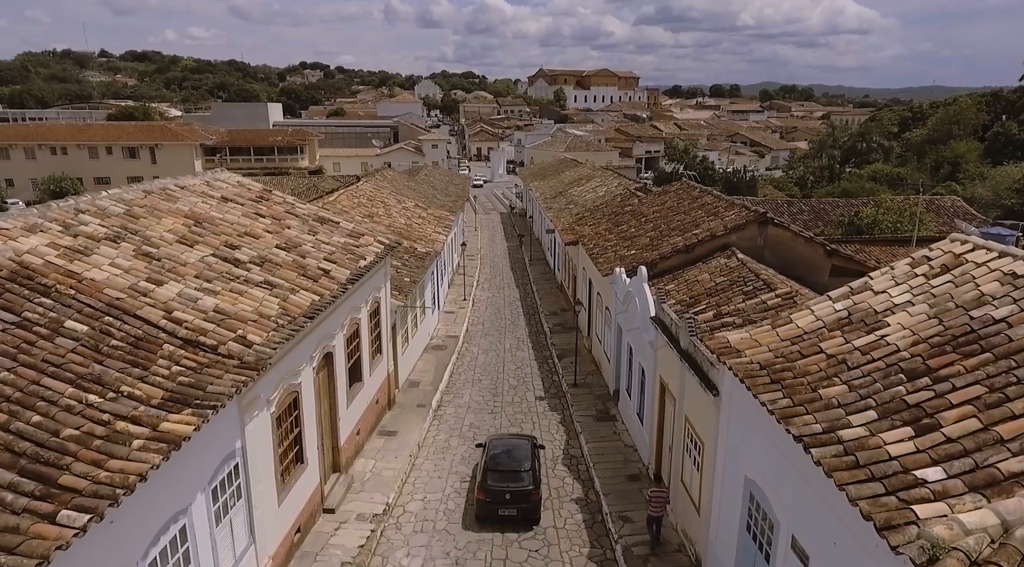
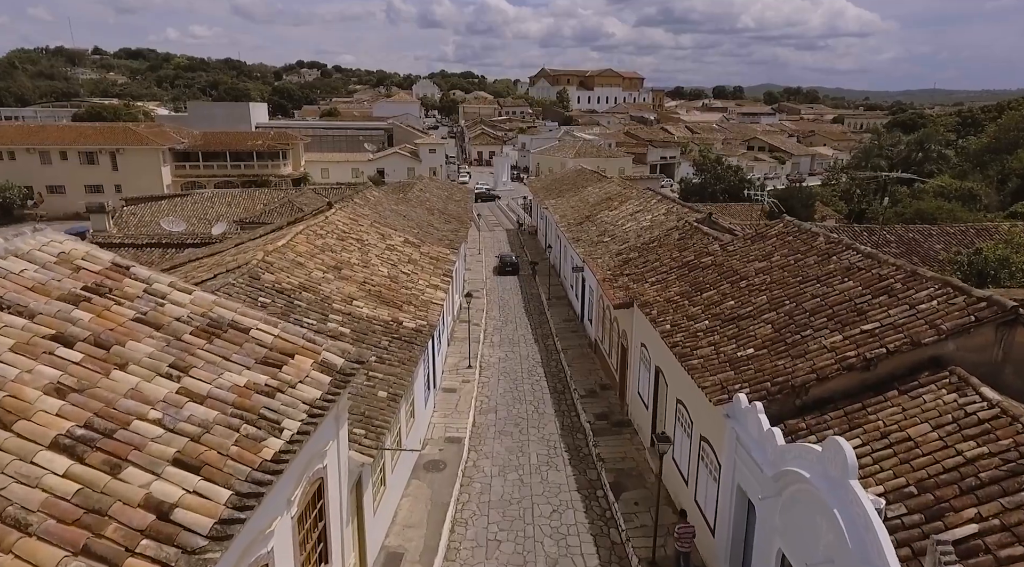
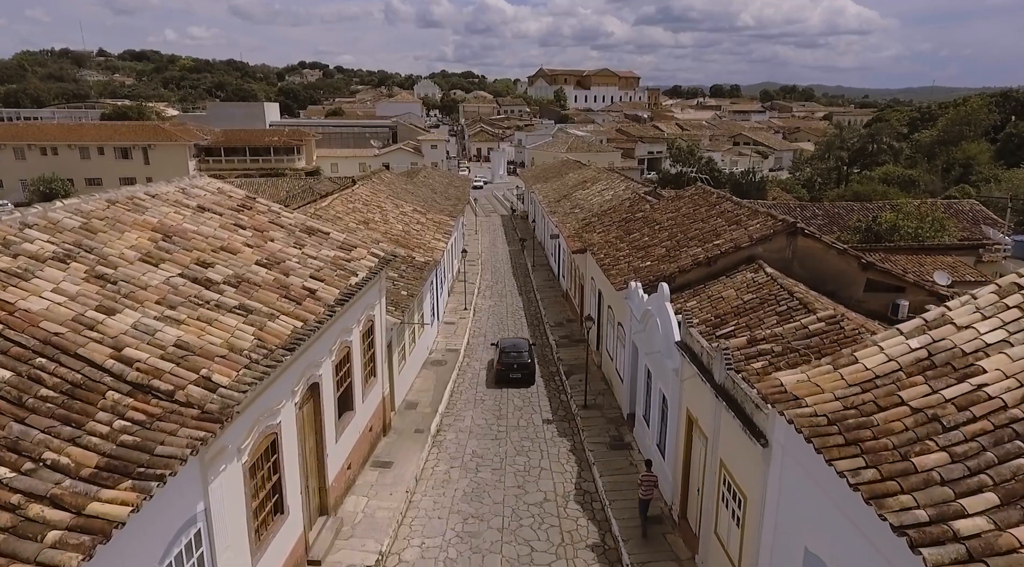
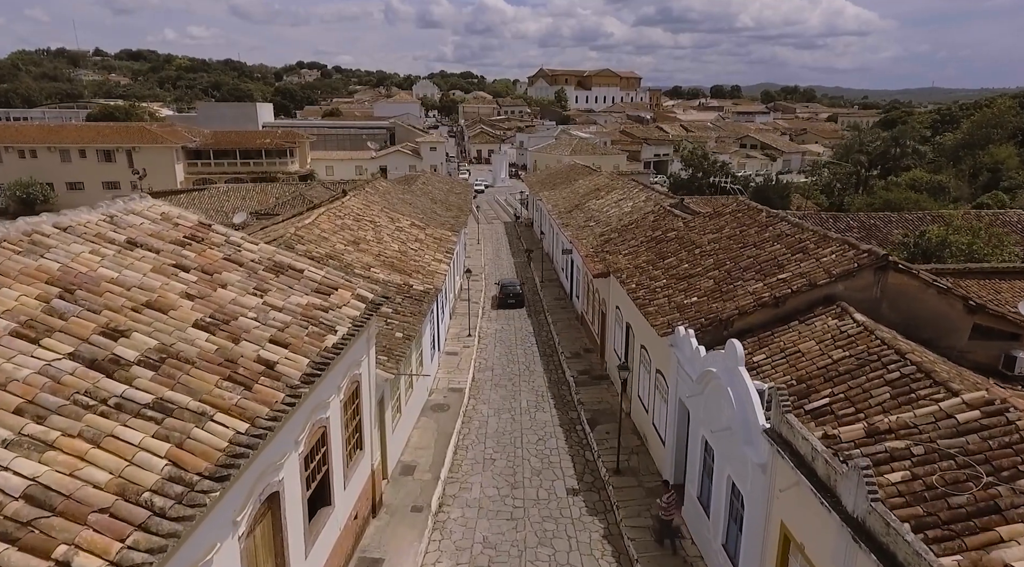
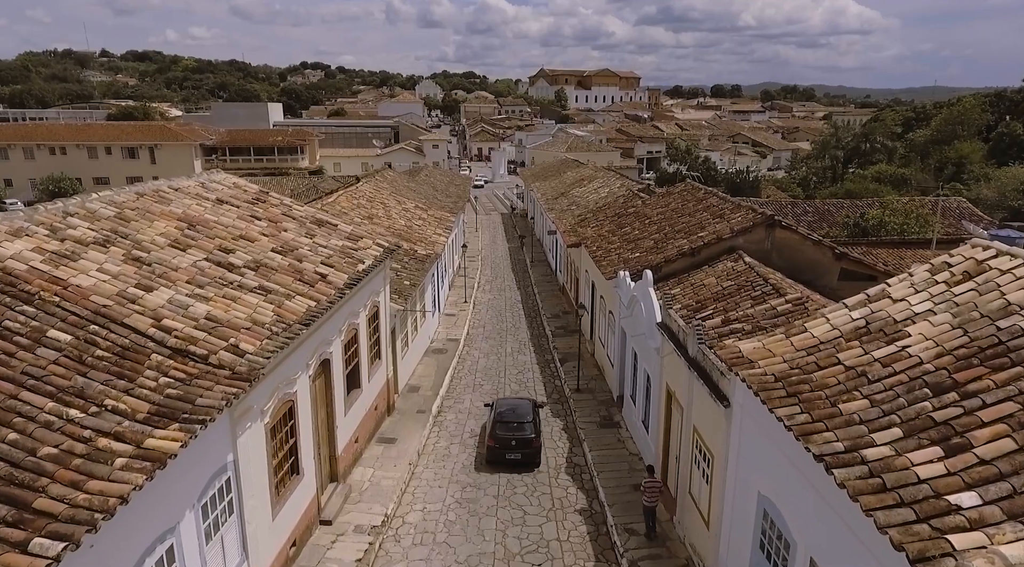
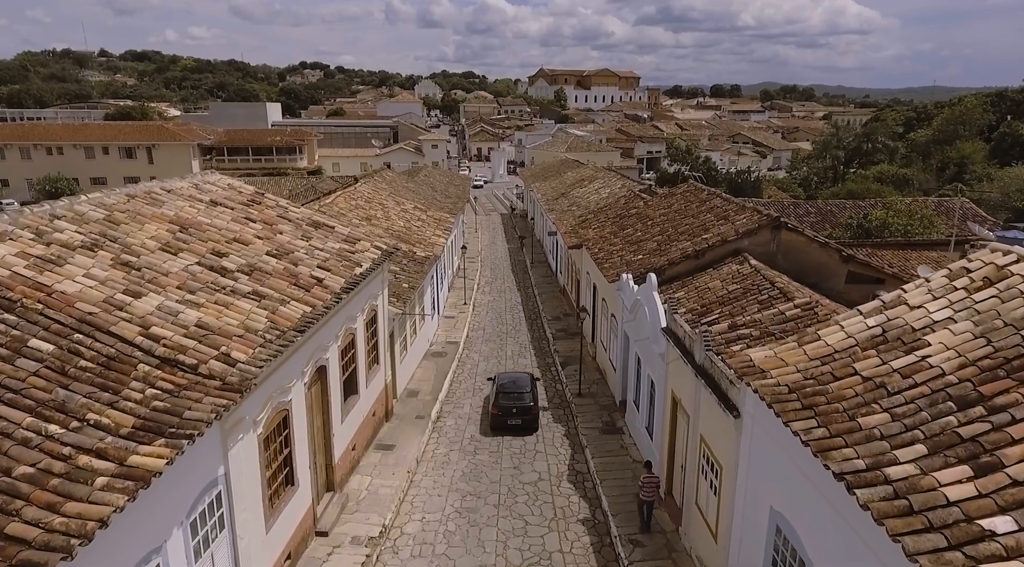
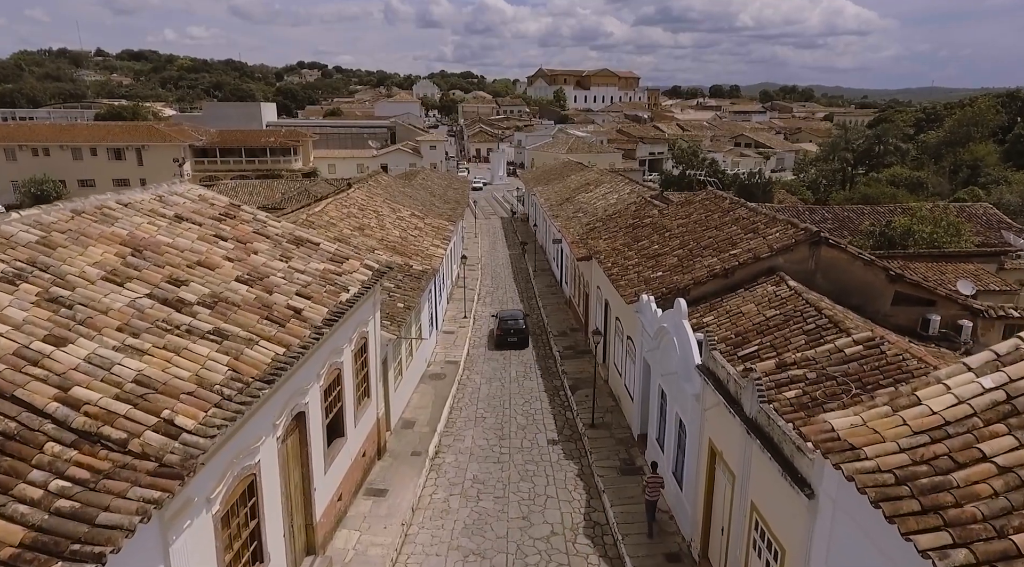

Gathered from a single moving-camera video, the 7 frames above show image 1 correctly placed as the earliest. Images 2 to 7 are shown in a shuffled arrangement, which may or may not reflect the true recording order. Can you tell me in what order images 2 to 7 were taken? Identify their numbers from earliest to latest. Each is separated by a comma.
5, 6, 3, 7, 4, 2
